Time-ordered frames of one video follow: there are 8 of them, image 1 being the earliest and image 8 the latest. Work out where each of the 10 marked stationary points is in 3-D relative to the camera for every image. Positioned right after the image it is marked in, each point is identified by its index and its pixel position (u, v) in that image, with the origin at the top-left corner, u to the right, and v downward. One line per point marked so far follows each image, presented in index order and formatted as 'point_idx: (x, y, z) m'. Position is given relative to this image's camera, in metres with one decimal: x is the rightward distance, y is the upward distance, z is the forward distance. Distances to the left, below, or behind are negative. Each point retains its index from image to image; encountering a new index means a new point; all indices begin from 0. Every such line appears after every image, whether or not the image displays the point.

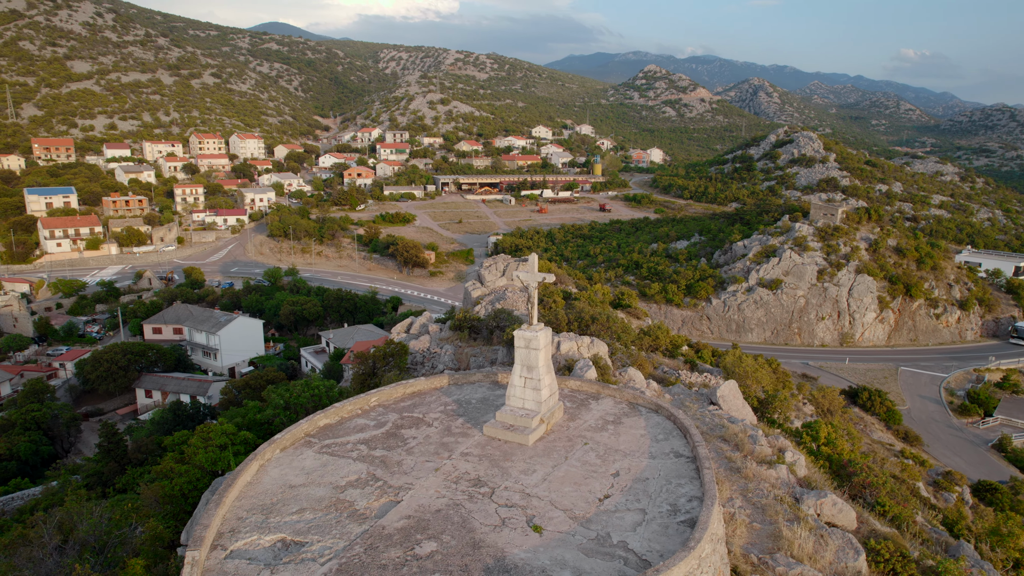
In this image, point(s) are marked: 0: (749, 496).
0: (+2.5, -2.2, +7.5) m
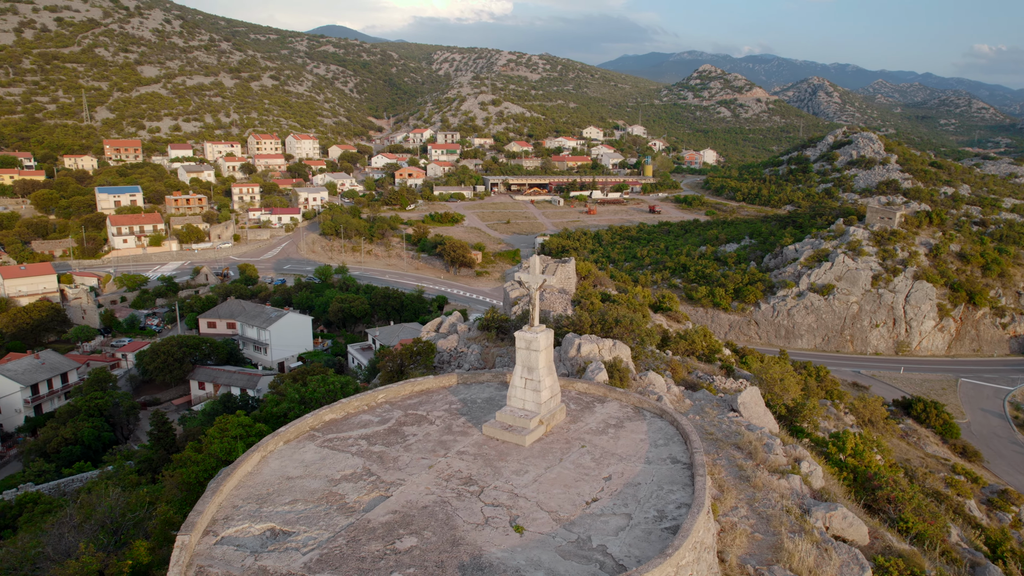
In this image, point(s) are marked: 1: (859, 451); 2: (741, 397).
0: (+2.5, -2.3, +7.4) m
1: (+5.2, -2.5, +10.7) m
2: (+3.3, -1.6, +10.2) m
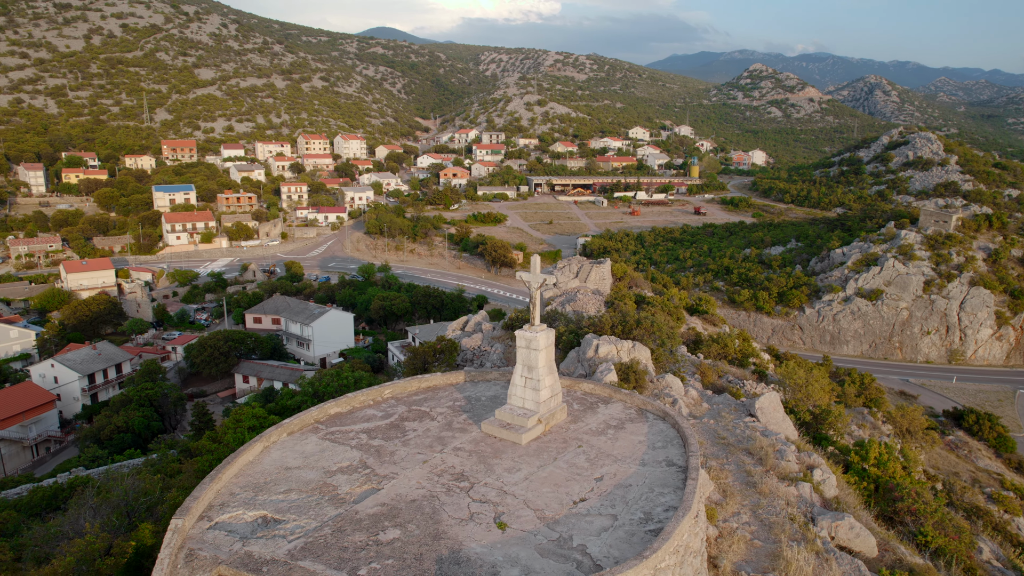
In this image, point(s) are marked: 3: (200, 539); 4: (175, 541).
0: (+2.5, -2.3, +7.2) m
1: (+5.4, -2.5, +10.3) m
2: (+3.5, -1.6, +10.0) m
3: (-2.3, -1.9, +5.2) m
4: (-2.4, -1.8, +5.1) m
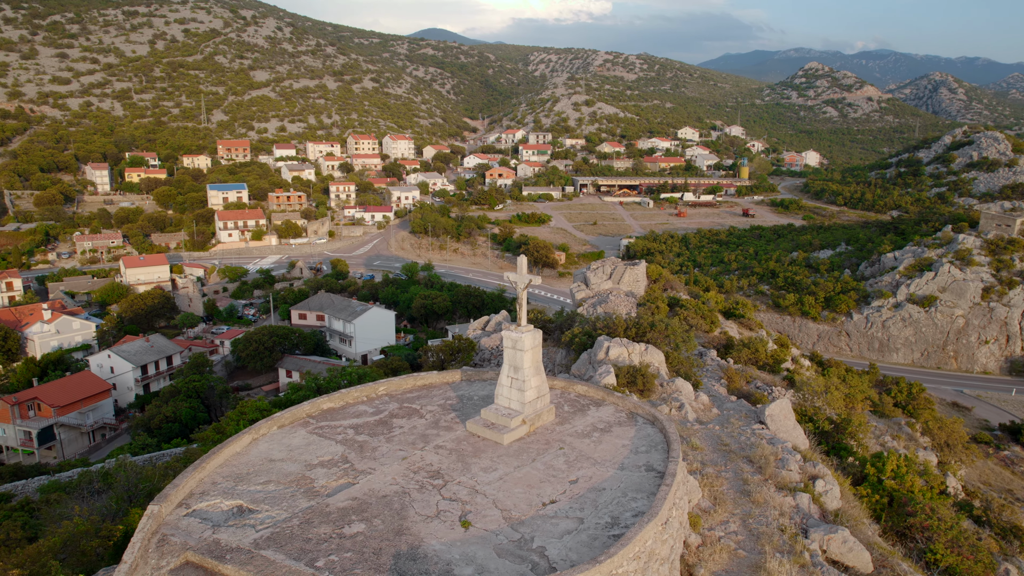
0: (+2.4, -2.3, +7.1) m
1: (+5.5, -2.6, +10.0) m
2: (+3.6, -1.7, +9.8) m
3: (-2.6, -1.8, +5.4) m
4: (-2.7, -1.8, +5.3) m
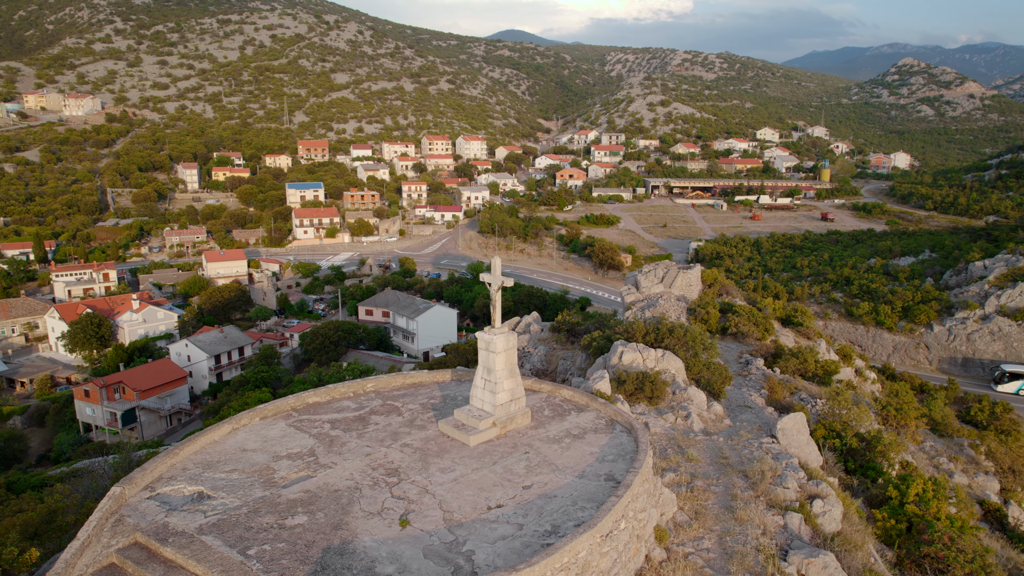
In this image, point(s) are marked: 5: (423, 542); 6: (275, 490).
0: (+2.0, -2.4, +6.8) m
1: (+5.5, -2.8, +9.3) m
2: (+3.6, -1.8, +9.3) m
3: (-3.1, -1.8, +5.7) m
4: (-3.2, -1.7, +5.6) m
5: (-0.7, -1.9, +5.3) m
6: (-2.0, -1.7, +6.0) m
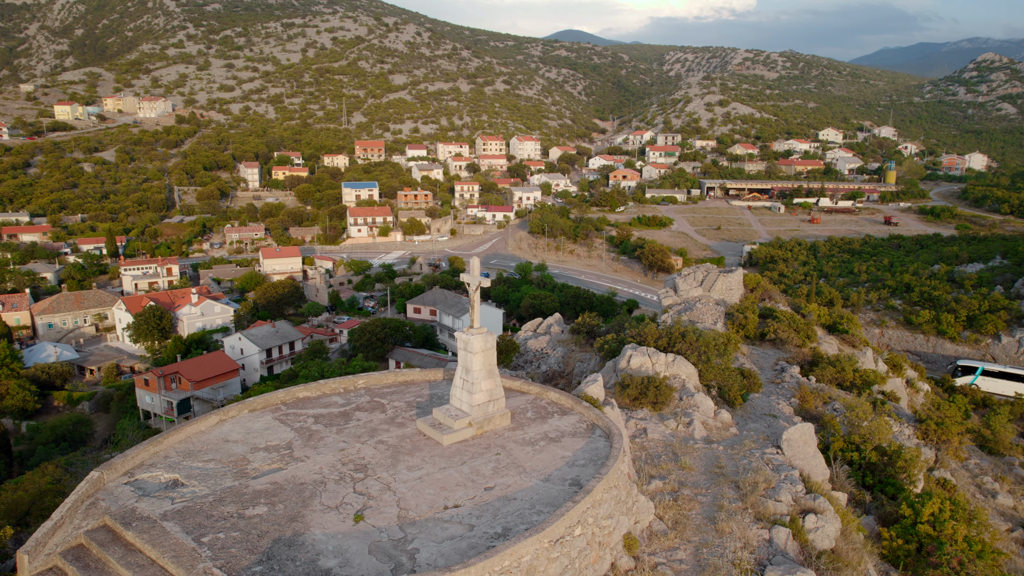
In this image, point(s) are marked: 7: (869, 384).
0: (+1.7, -2.5, +6.6) m
1: (+5.4, -2.9, +8.8) m
2: (+3.5, -1.9, +9.0) m
3: (-3.4, -1.7, +6.0) m
4: (-3.6, -1.7, +5.9) m
5: (-1.1, -1.9, +5.3) m
6: (-2.3, -1.7, +6.2) m
7: (+8.4, -2.3, +16.5) m
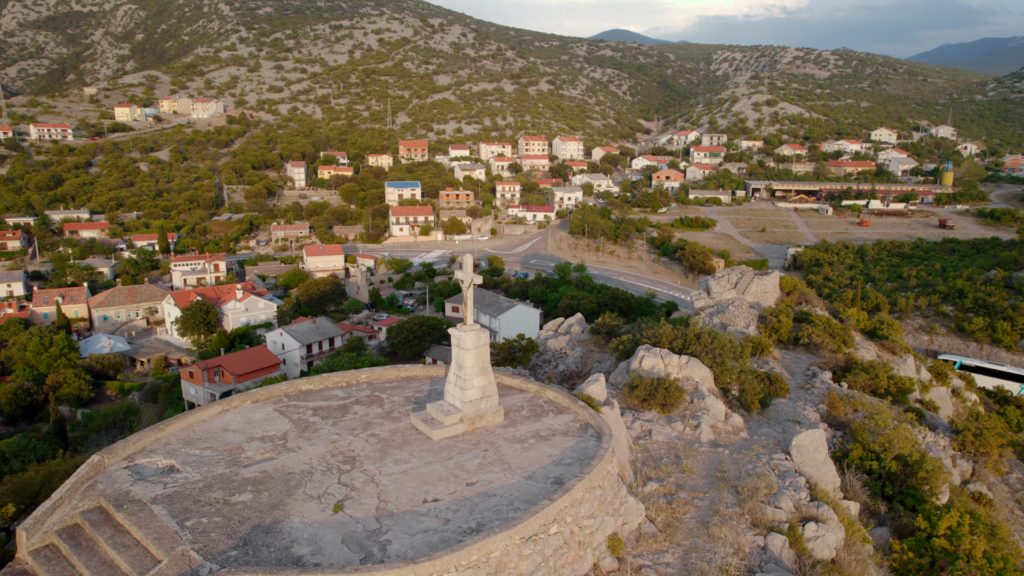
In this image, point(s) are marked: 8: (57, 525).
0: (+1.6, -2.4, +6.5) m
1: (+5.4, -2.9, +8.4) m
2: (+3.5, -1.9, +8.8) m
3: (-3.6, -1.7, +6.2) m
4: (-3.7, -1.6, +6.1) m
5: (-1.3, -1.8, +5.4) m
6: (-2.5, -1.6, +6.3) m
7: (+8.9, -2.4, +16.0) m
8: (-3.6, -1.9, +5.6) m
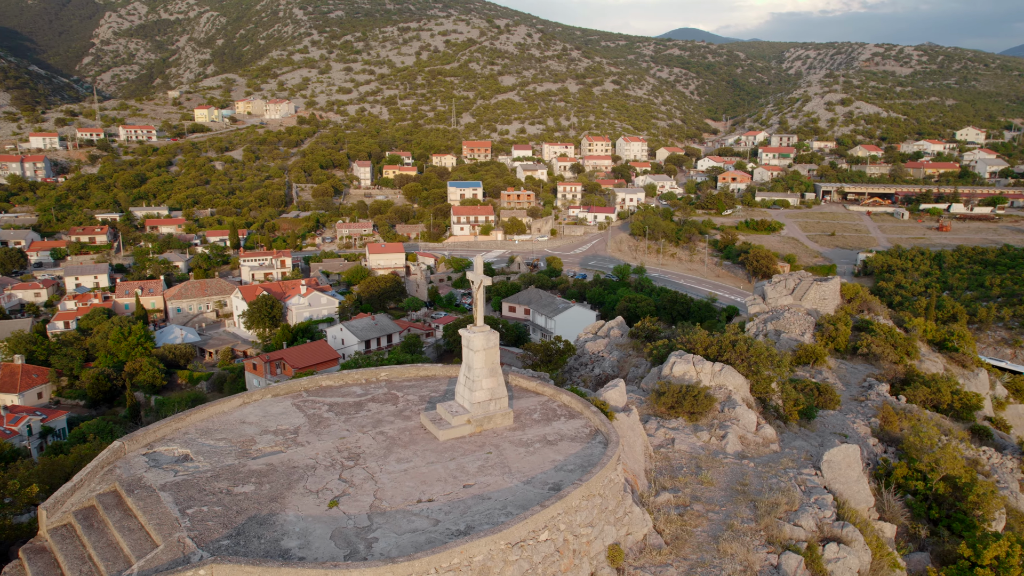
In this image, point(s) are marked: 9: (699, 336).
0: (+1.6, -2.5, +6.3) m
1: (+5.5, -3.1, +7.9) m
2: (+3.7, -2.0, +8.4) m
3: (-3.6, -1.6, +6.5) m
4: (-3.7, -1.5, +6.4) m
5: (-1.3, -1.8, +5.5) m
6: (-2.5, -1.6, +6.5) m
7: (+9.7, -2.6, +15.0) m
8: (-3.7, -1.8, +5.9) m
9: (+3.2, -0.8, +11.8) m
